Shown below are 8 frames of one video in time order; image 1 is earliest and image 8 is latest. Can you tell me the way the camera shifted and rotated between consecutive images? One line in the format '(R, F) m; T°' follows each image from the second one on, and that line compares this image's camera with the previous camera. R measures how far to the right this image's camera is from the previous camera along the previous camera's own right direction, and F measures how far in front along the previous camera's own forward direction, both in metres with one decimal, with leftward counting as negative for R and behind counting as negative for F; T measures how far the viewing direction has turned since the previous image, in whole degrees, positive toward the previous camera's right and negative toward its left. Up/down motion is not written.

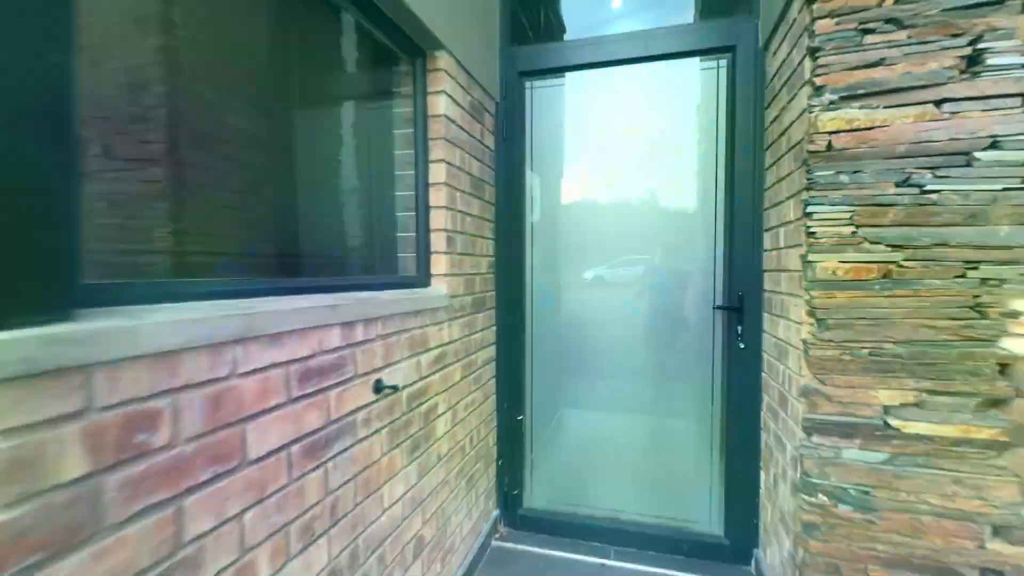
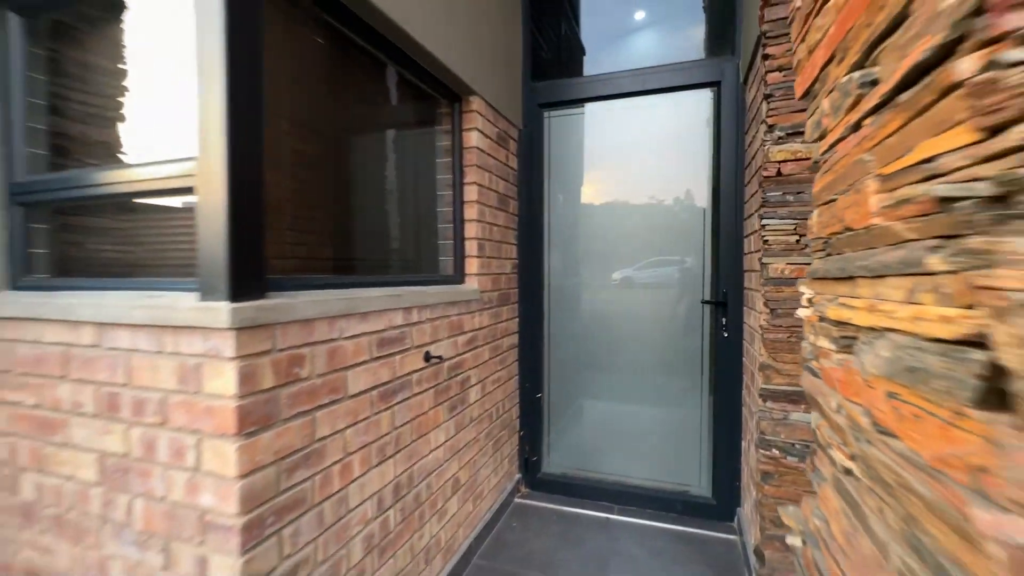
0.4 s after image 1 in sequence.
(+0.1, -0.4) m; -4°
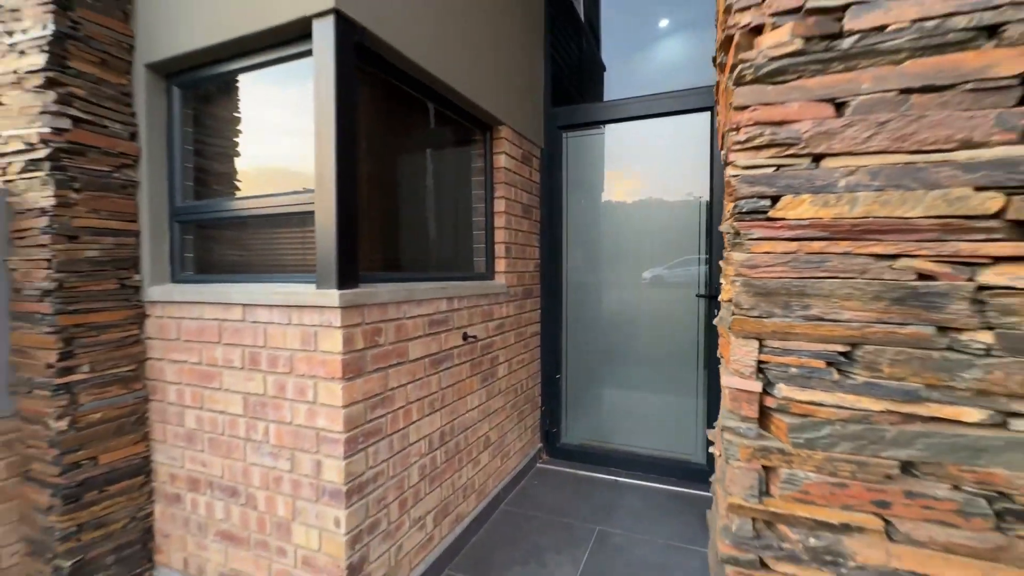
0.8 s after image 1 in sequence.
(+0.1, -0.5) m; -4°
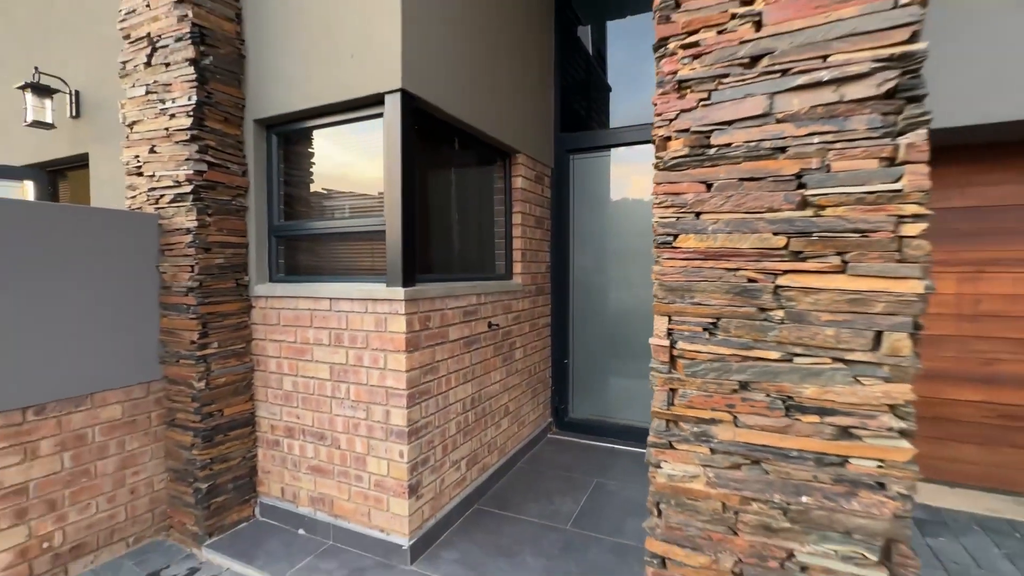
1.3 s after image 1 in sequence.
(0.0, -0.6) m; -2°
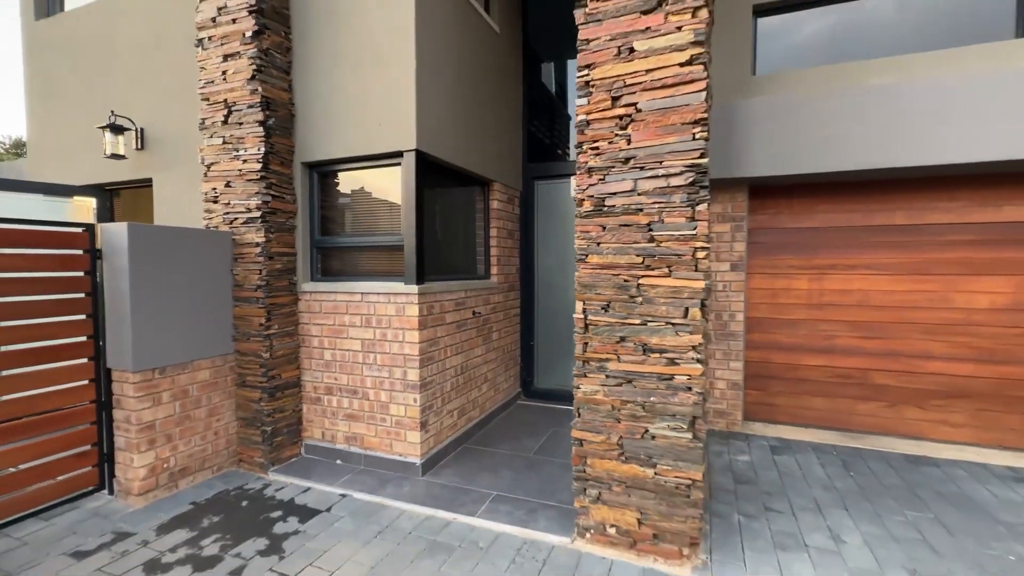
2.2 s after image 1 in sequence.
(0.0, -1.0) m; +3°
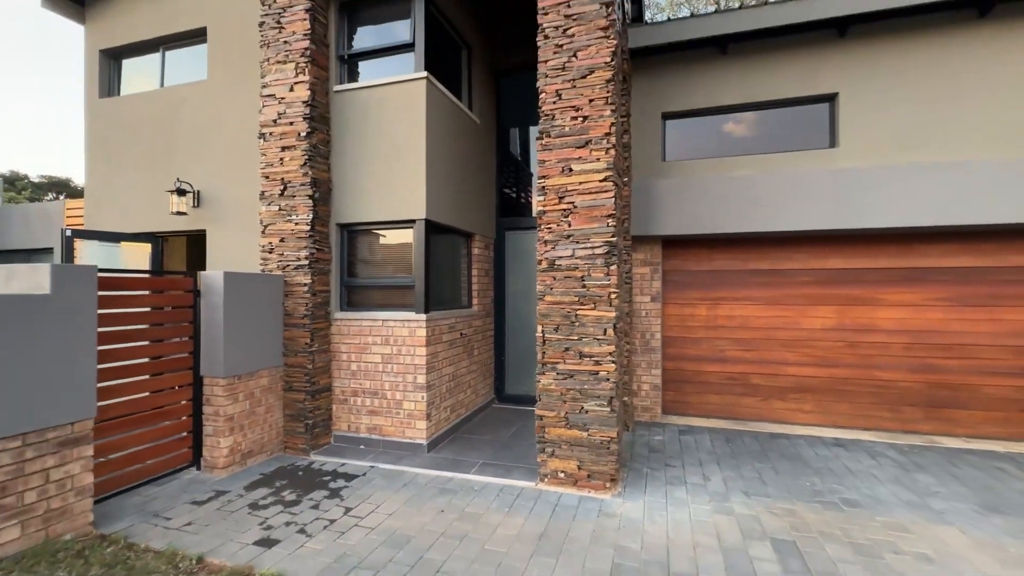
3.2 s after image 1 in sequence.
(-0.2, -1.3) m; +4°
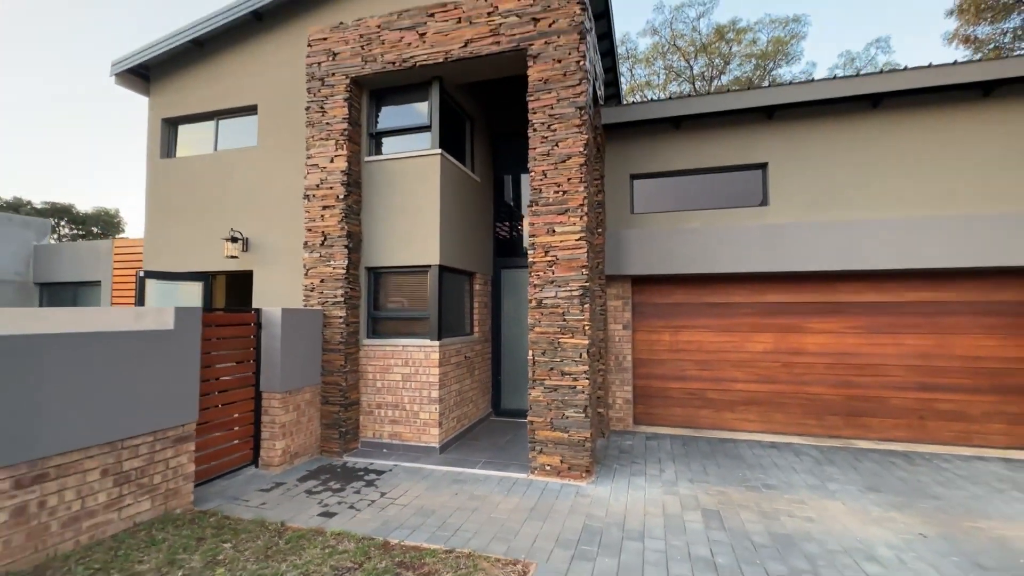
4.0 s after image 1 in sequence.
(-0.1, -1.1) m; +1°
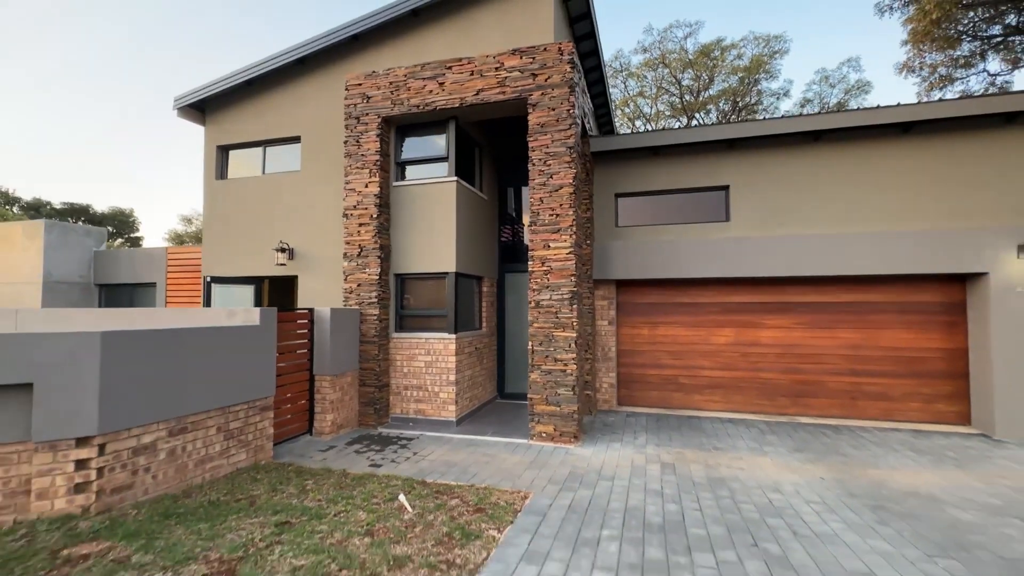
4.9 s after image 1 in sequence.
(0.0, -1.2) m; 0°
